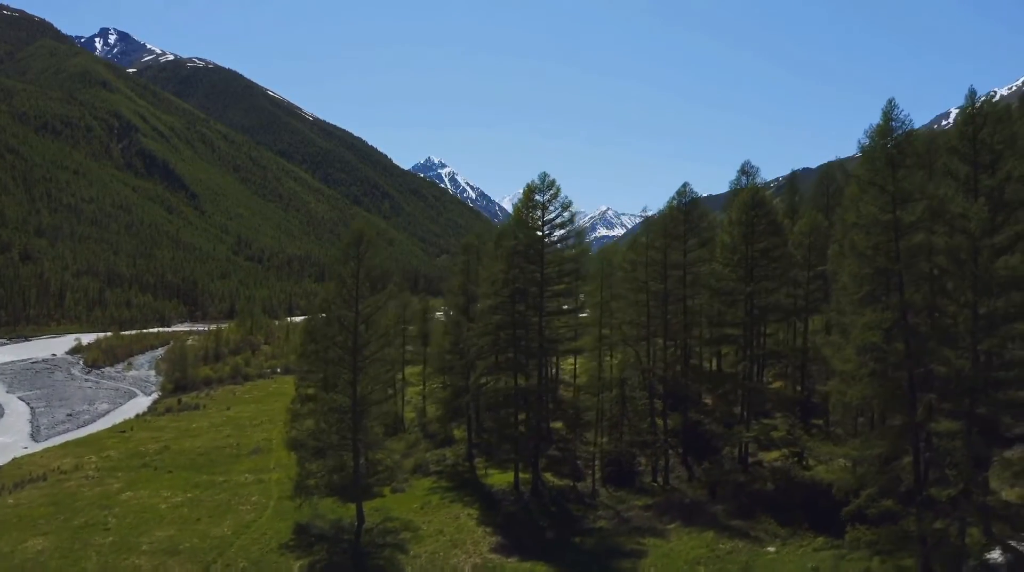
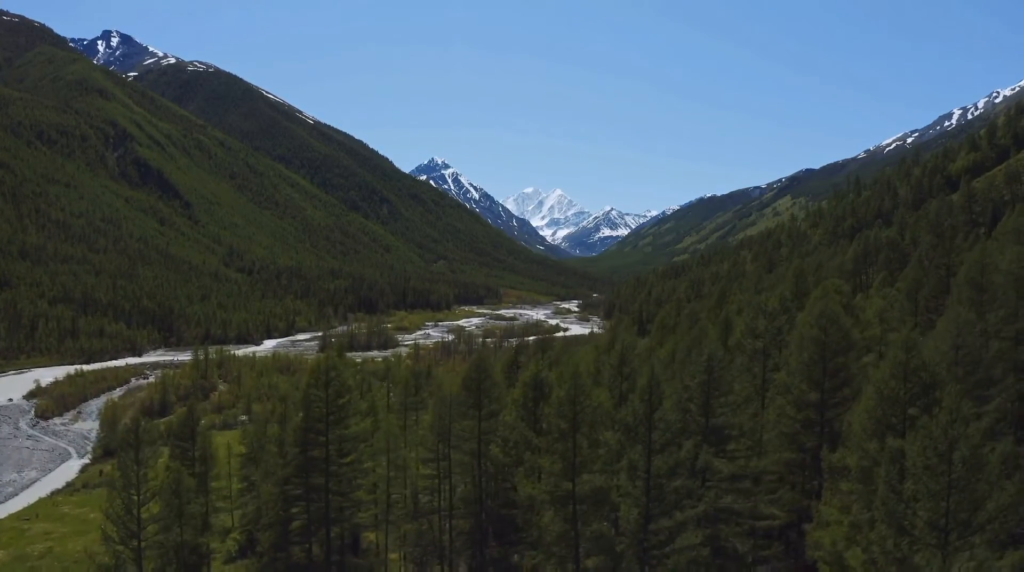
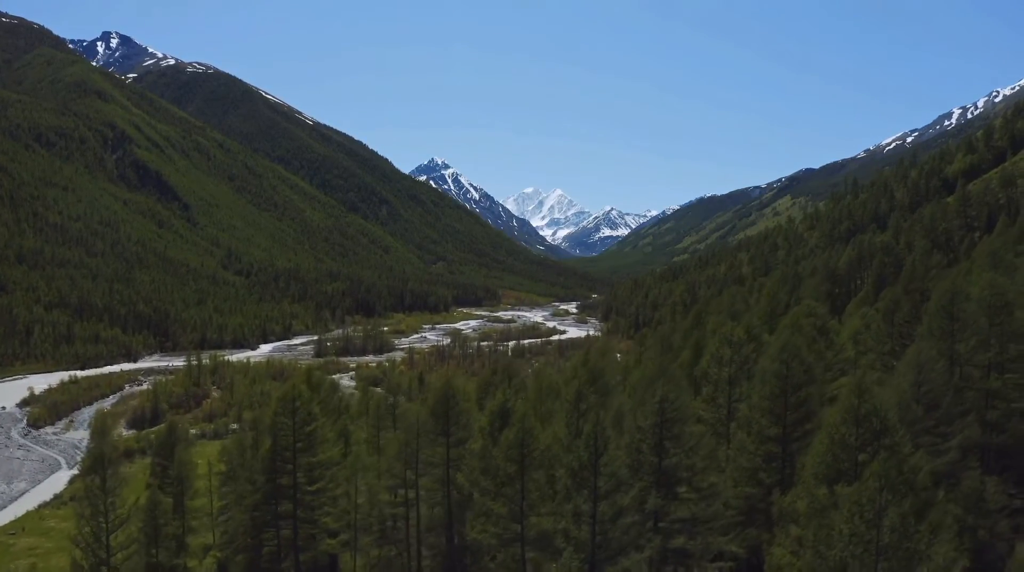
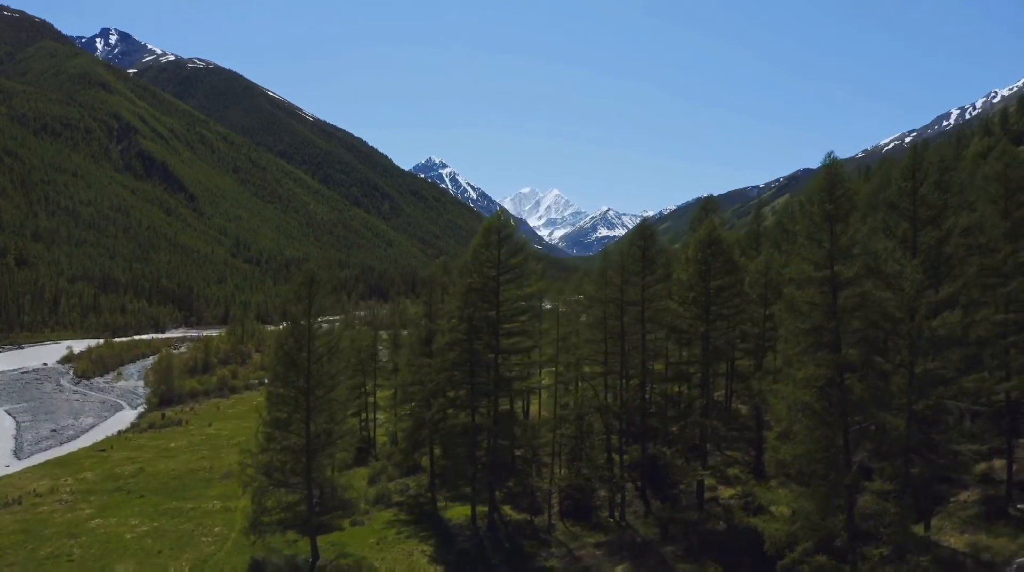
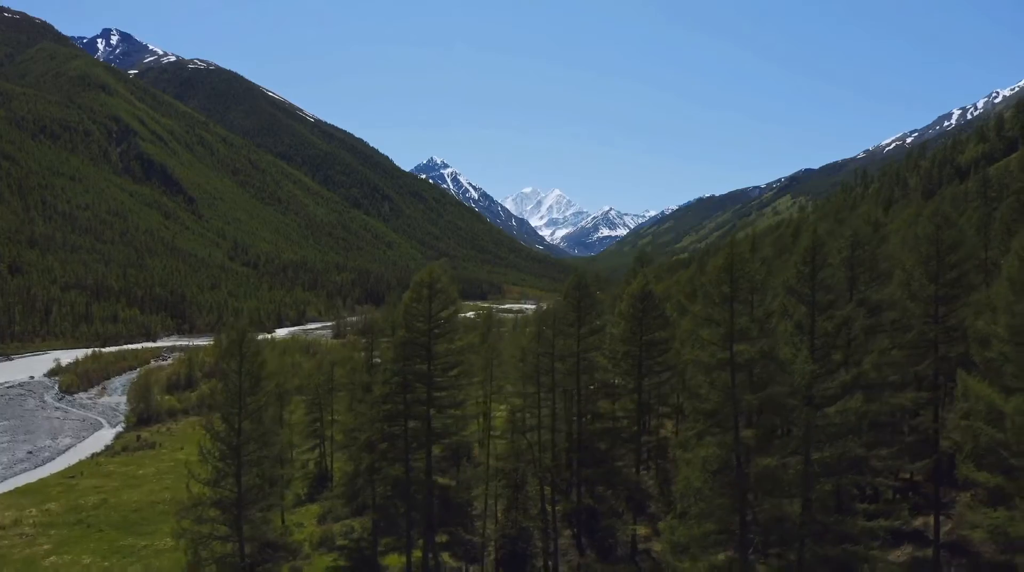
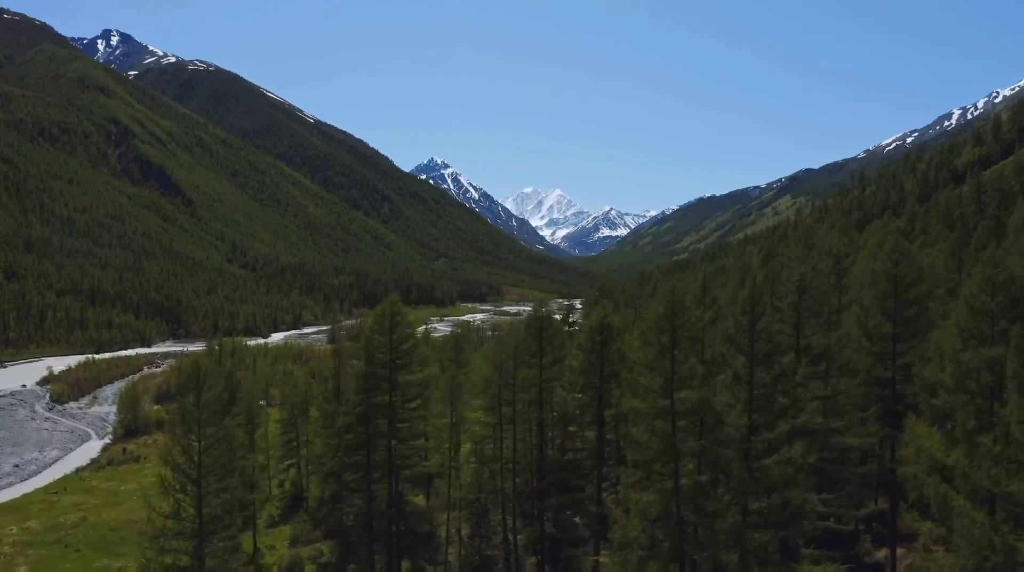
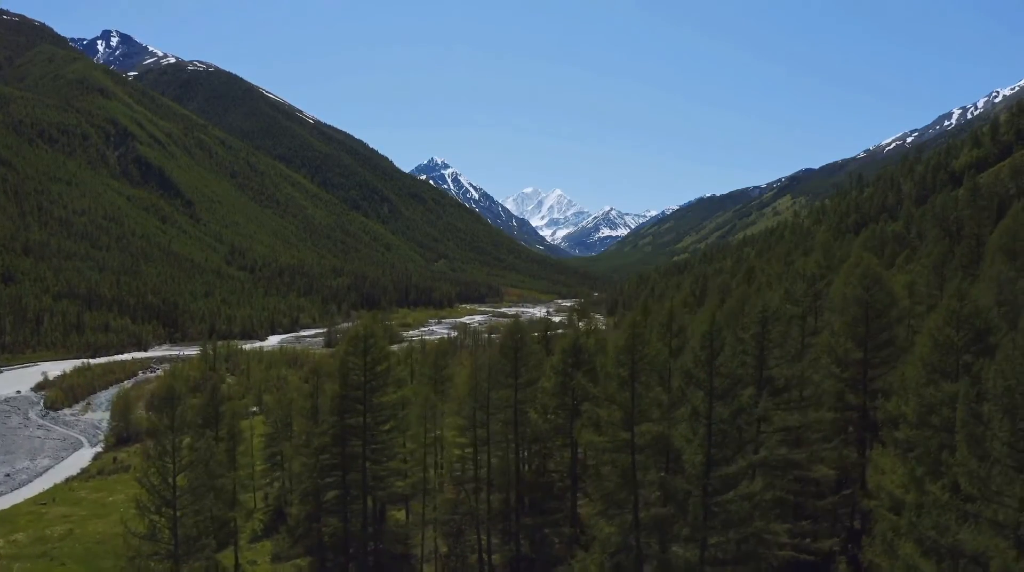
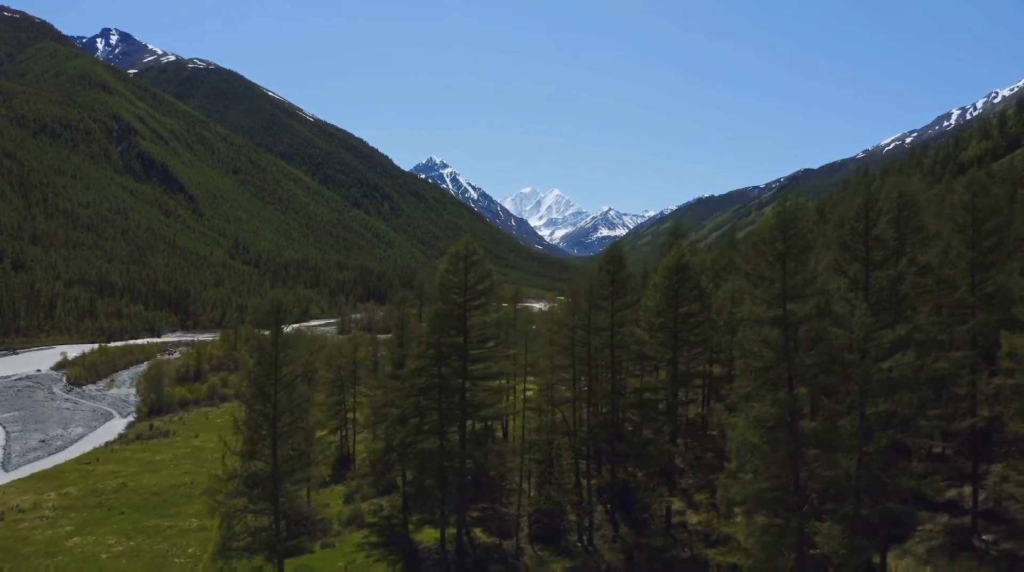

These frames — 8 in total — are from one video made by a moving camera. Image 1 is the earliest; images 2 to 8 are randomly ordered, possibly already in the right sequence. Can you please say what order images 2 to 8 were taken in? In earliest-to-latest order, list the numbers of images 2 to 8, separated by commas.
4, 8, 5, 6, 7, 2, 3
